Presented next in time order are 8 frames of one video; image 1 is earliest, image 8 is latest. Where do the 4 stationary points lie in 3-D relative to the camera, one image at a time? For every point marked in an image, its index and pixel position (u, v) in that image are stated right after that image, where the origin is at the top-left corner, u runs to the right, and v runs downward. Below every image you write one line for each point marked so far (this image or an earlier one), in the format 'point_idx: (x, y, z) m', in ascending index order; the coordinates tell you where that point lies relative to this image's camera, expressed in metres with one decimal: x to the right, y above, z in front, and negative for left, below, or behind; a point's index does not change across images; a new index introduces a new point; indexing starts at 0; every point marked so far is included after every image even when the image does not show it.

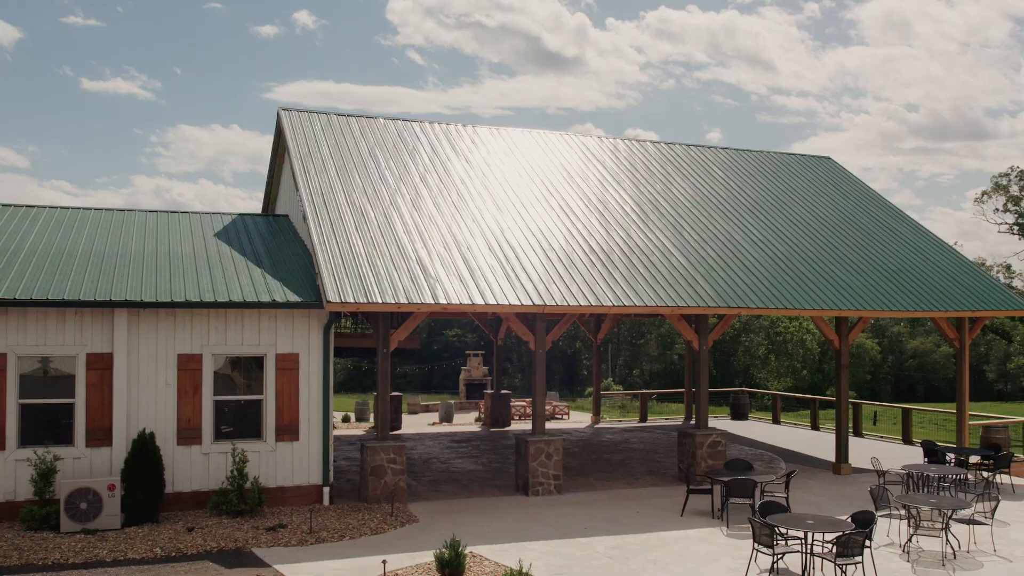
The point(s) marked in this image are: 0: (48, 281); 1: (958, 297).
0: (-6.3, +0.1, +11.6) m
1: (+8.3, -0.2, +15.8) m
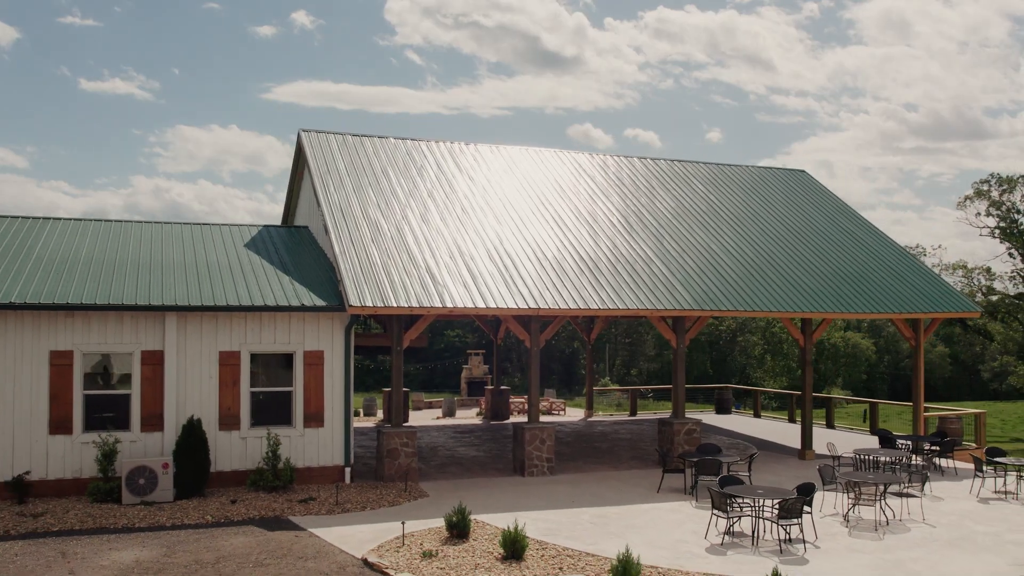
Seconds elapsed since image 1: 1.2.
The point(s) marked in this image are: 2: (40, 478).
0: (-6.3, 0.0, +13.3) m
1: (+8.3, -0.3, +17.5) m
2: (-6.8, -2.8, +12.4) m
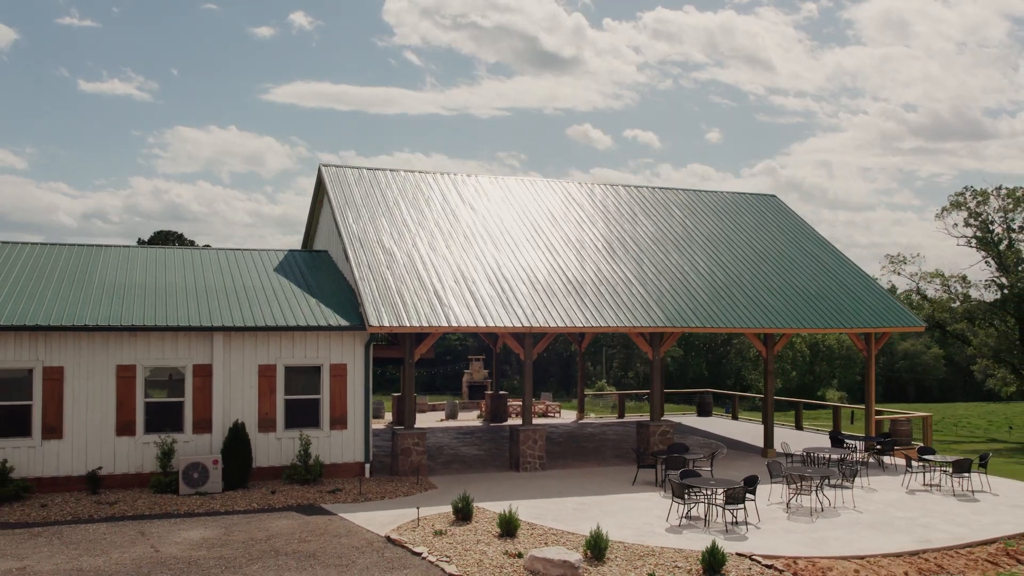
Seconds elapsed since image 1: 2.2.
0: (-6.4, -0.4, +15.6) m
1: (+8.2, -0.7, +19.8) m
2: (-6.9, -3.2, +14.7) m
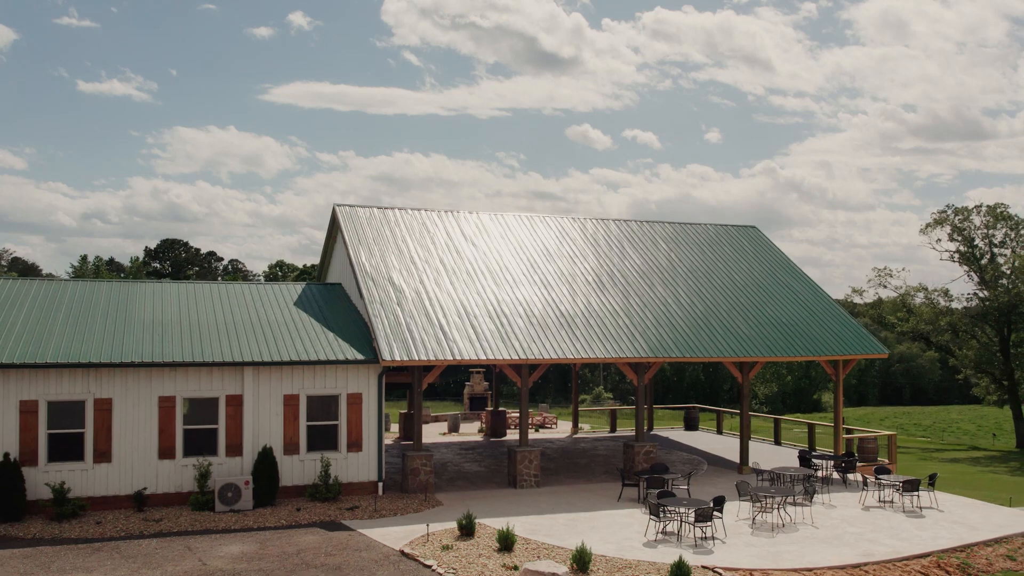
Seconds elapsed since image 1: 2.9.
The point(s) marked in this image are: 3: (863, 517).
0: (-6.5, -1.2, +17.4) m
1: (+8.2, -1.5, +21.7) m
2: (-7.0, -4.0, +16.6) m
3: (+6.9, -4.5, +16.8) m
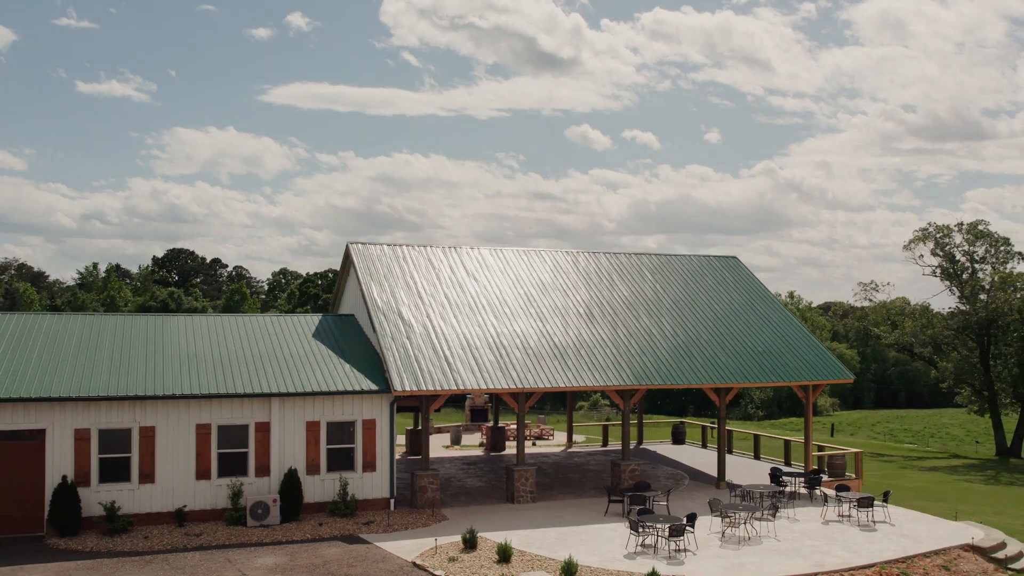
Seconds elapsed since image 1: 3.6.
0: (-6.5, -2.0, +19.6) m
1: (+8.1, -2.3, +23.8) m
2: (-7.0, -4.8, +18.7) m
3: (+6.9, -5.4, +18.9) m
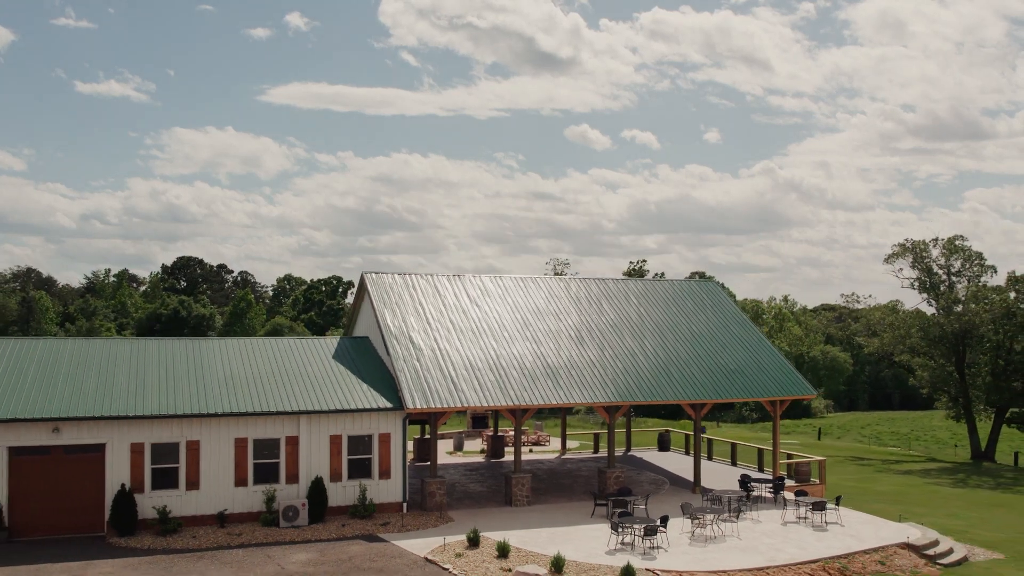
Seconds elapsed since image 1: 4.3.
0: (-6.6, -2.8, +22.3) m
1: (+8.1, -3.1, +26.6) m
2: (-7.1, -5.6, +21.4) m
3: (+6.8, -6.2, +21.7) m
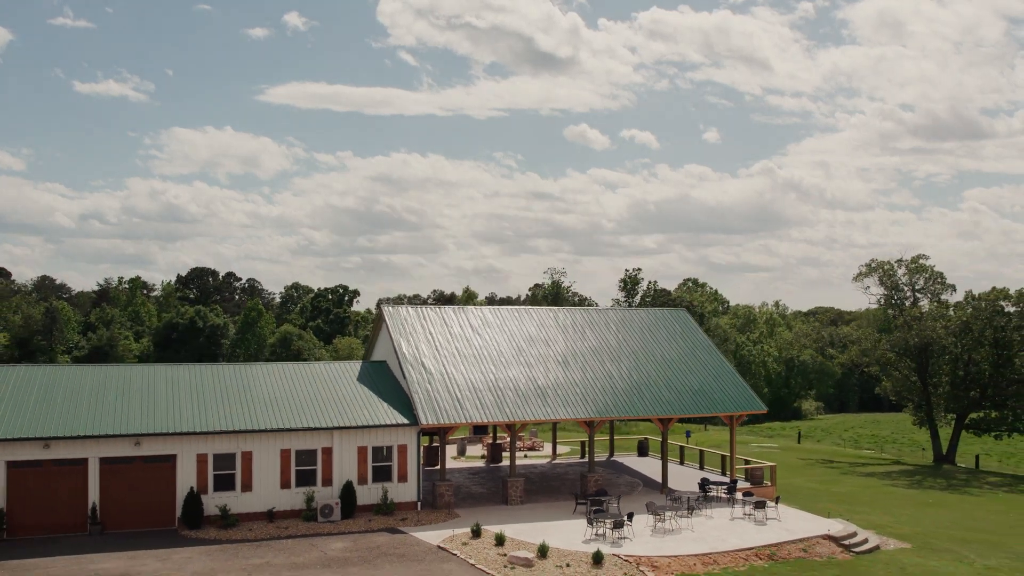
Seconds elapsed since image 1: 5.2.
0: (-6.7, -4.0, +27.1) m
1: (+7.9, -4.3, +31.4) m
2: (-7.2, -6.8, +26.2) m
3: (+6.7, -7.3, +26.4) m
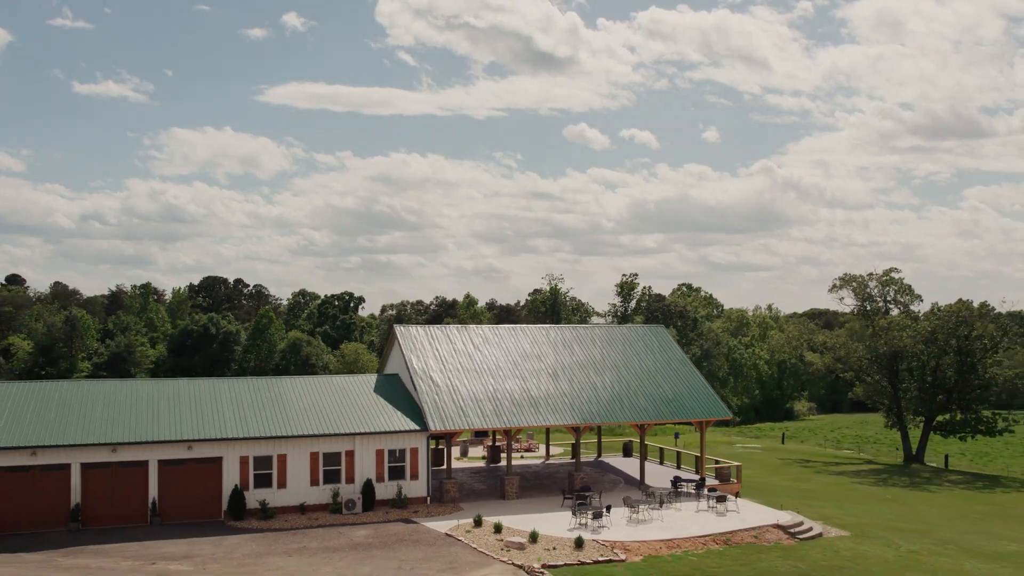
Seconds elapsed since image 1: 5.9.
0: (-6.8, -5.0, +31.5) m
1: (+7.8, -5.2, +35.9) m
2: (-7.3, -7.7, +30.6) m
3: (+6.5, -8.3, +30.9) m
